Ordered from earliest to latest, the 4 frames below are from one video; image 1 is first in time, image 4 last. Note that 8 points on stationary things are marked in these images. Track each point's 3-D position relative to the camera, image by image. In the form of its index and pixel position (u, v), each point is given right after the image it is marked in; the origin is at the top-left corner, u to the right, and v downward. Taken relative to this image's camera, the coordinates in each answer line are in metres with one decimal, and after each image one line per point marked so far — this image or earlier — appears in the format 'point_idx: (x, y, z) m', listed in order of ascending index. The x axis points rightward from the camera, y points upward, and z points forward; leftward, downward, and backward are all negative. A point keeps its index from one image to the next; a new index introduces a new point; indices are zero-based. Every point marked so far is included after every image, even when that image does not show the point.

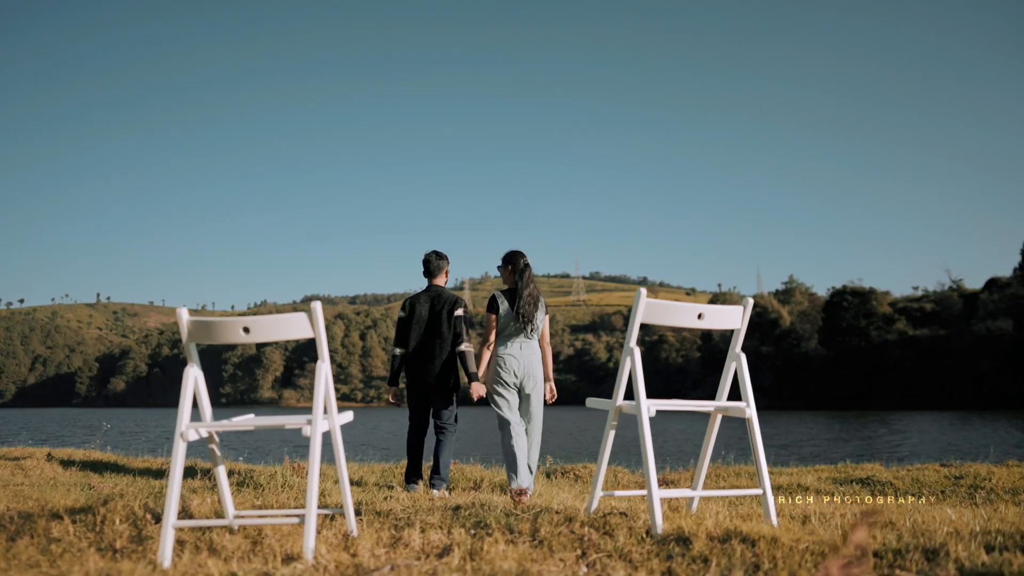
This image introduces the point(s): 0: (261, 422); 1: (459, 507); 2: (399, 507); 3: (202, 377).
0: (-1.3, -0.7, +3.9) m
1: (-0.4, -1.5, +5.1) m
2: (-0.8, -1.5, +5.2) m
3: (-1.5, -0.4, +3.8) m
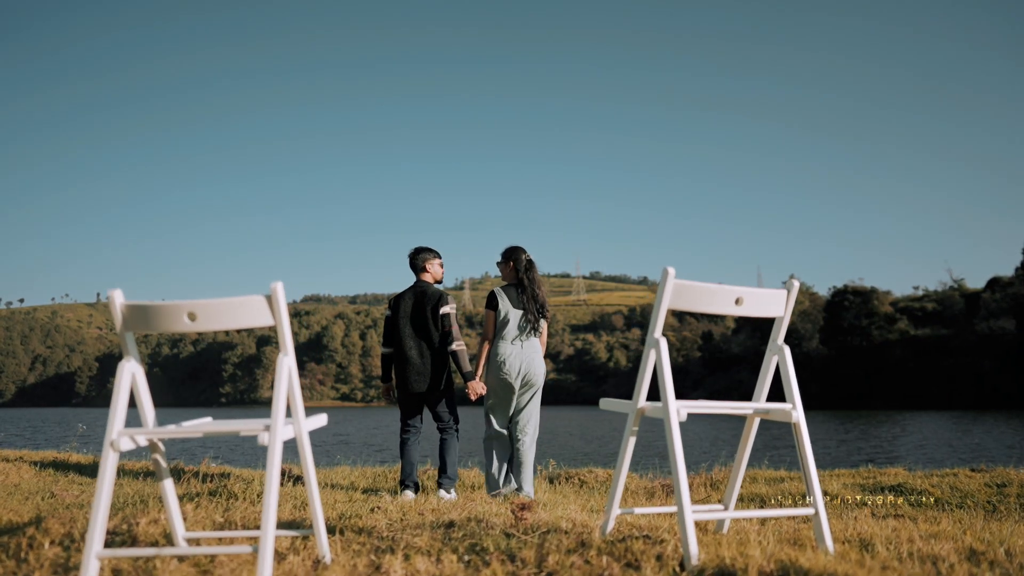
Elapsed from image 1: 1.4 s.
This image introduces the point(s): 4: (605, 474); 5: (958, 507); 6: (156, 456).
0: (-1.3, -0.6, +3.2) m
1: (-0.4, -1.4, +4.5) m
2: (-0.8, -1.4, +4.6) m
3: (-1.5, -0.3, +3.2) m
4: (+1.2, -2.4, +9.9) m
5: (+3.5, -1.7, +6.1) m
6: (-1.7, -0.8, +3.6) m
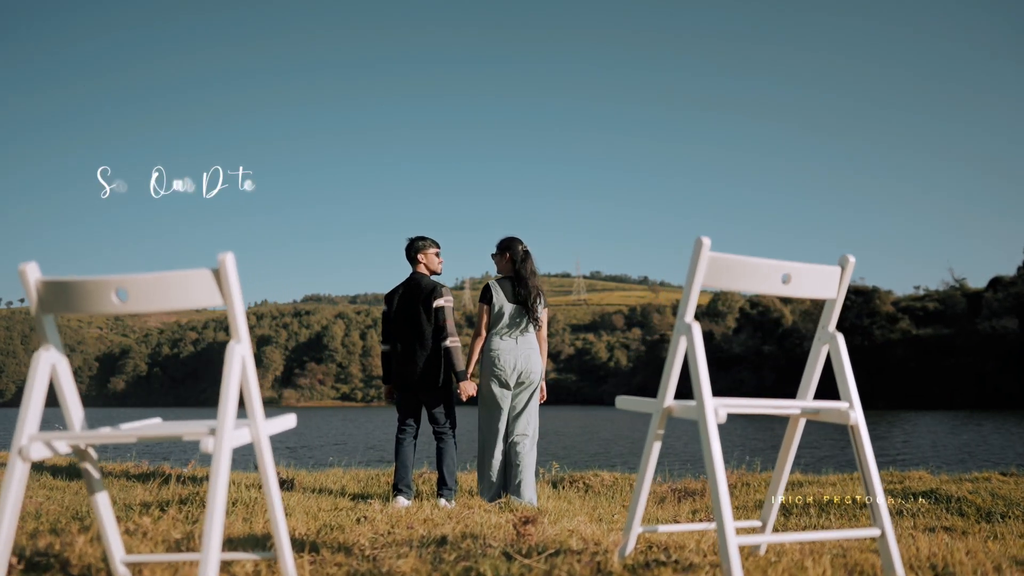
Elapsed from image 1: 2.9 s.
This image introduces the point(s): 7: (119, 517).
0: (-1.3, -0.5, +2.7) m
1: (-0.3, -1.3, +4.0) m
2: (-0.8, -1.3, +4.1) m
3: (-1.5, -0.3, +2.6) m
4: (+1.2, -2.3, +9.4) m
5: (+3.5, -1.6, +5.5) m
6: (-1.6, -0.7, +3.0) m
7: (-2.4, -1.4, +4.8) m
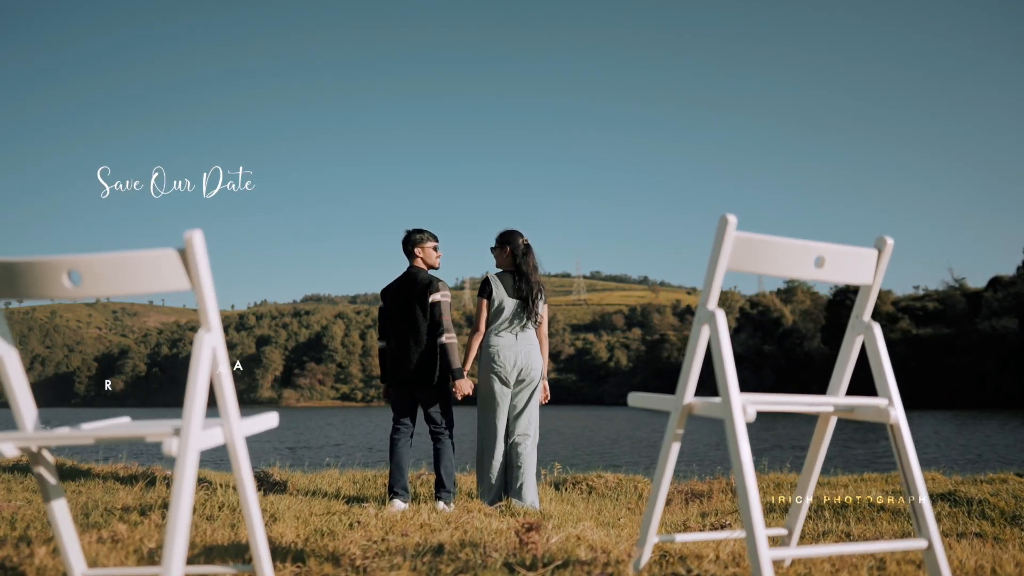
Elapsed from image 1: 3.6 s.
0: (-1.3, -0.5, +2.4) m
1: (-0.3, -1.3, +3.7) m
2: (-0.8, -1.3, +3.8) m
3: (-1.5, -0.2, +2.4) m
4: (+1.2, -2.2, +9.1) m
5: (+3.5, -1.6, +5.3) m
6: (-1.6, -0.6, +2.8) m
7: (-2.4, -1.4, +4.5) m
